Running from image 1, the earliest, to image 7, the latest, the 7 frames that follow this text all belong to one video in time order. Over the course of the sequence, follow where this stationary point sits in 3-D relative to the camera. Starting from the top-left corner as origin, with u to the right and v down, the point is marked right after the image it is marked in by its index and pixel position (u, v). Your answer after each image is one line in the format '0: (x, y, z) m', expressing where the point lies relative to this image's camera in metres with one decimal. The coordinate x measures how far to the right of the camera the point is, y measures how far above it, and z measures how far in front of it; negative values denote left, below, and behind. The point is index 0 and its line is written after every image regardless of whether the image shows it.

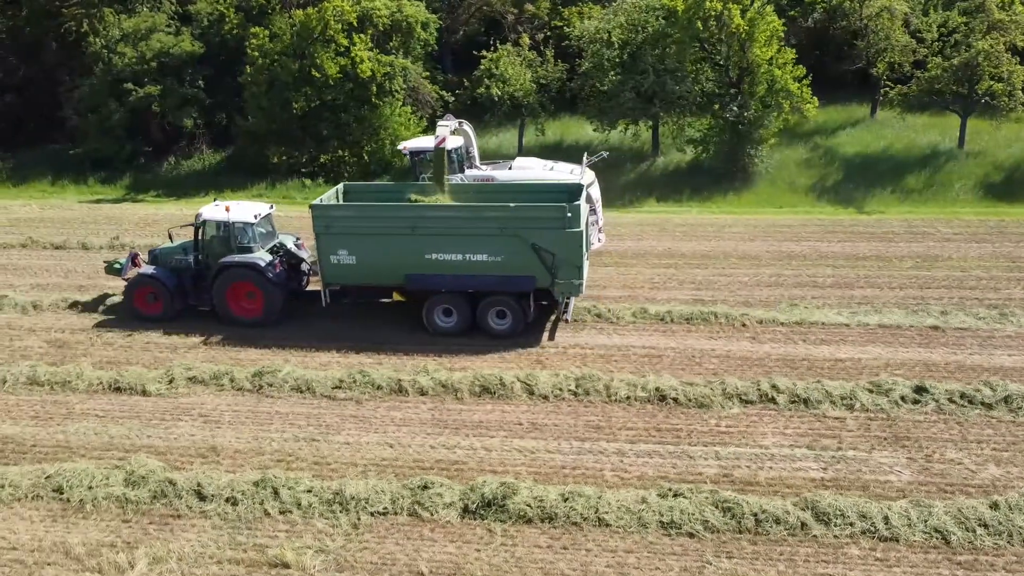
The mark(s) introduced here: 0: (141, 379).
0: (-5.1, -1.3, +11.3) m
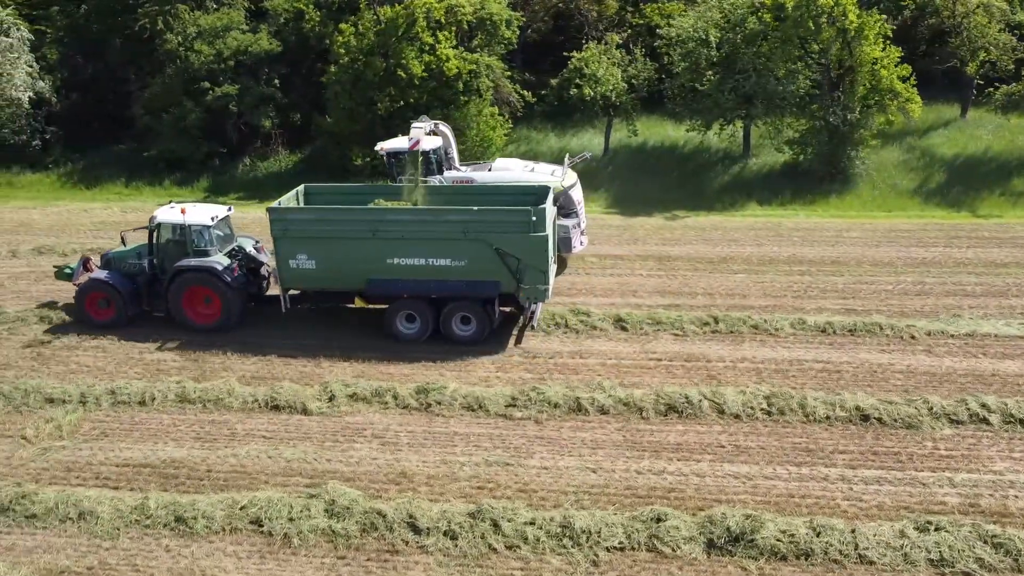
0: (-2.7, -1.4, +10.6) m
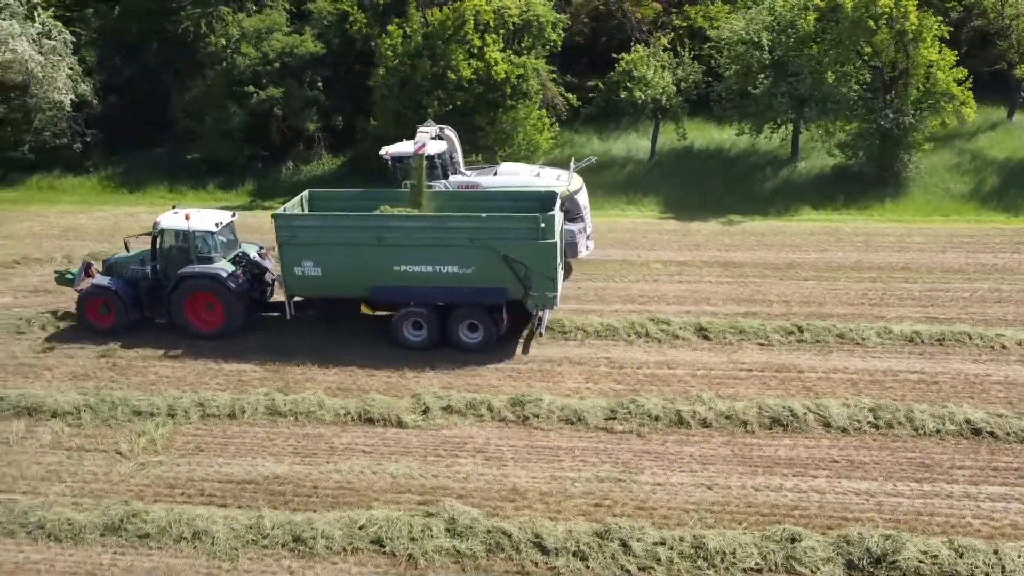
0: (-1.5, -1.5, +10.4) m
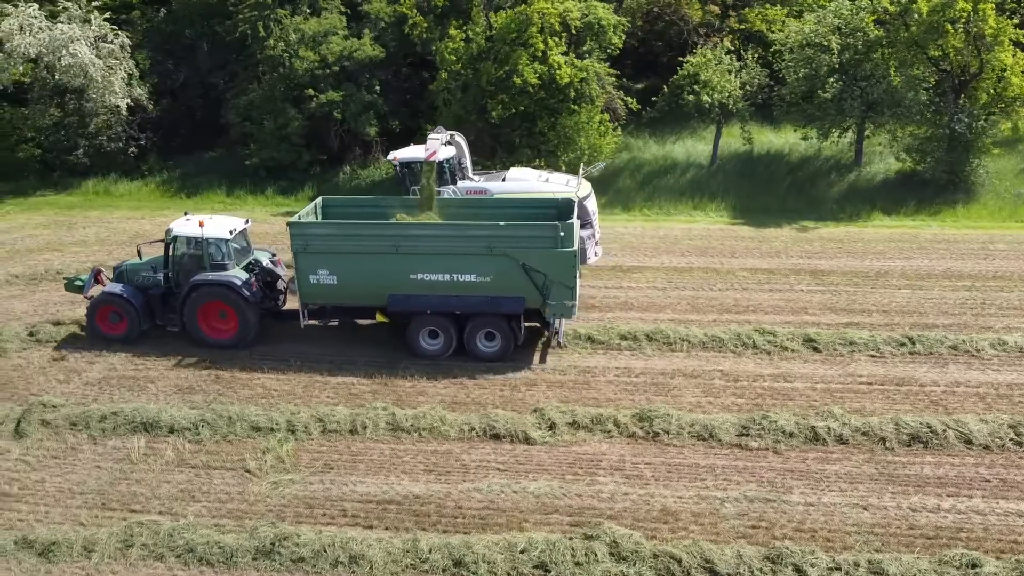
0: (+0.1, -1.7, +10.2) m
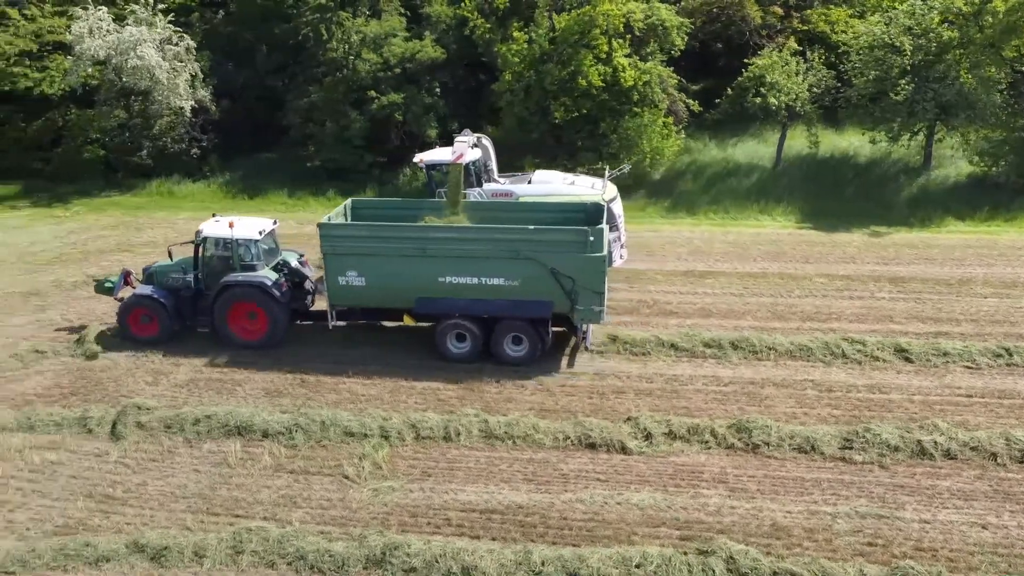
0: (+1.2, -1.8, +10.0) m
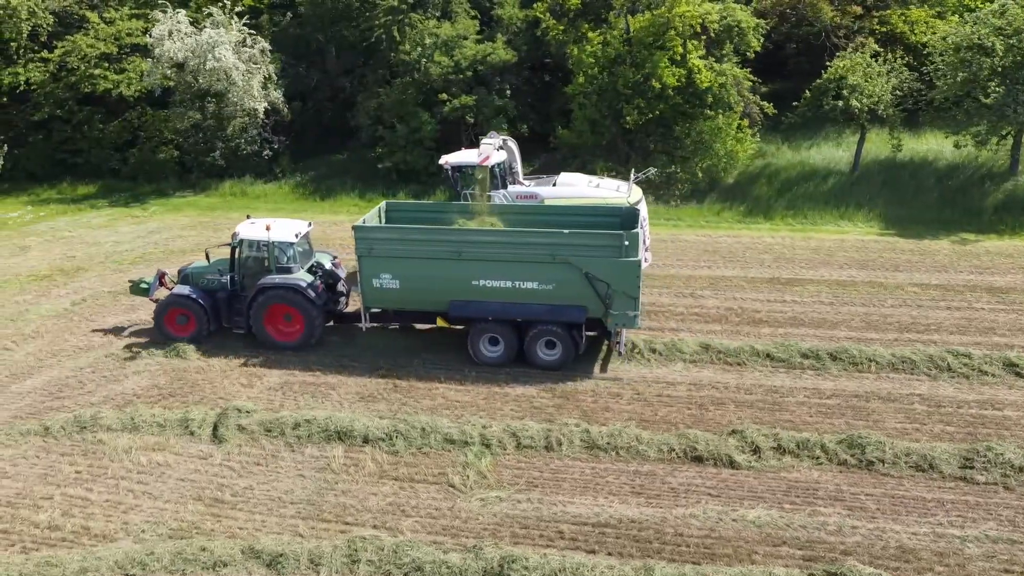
0: (+2.5, -1.9, +9.8) m
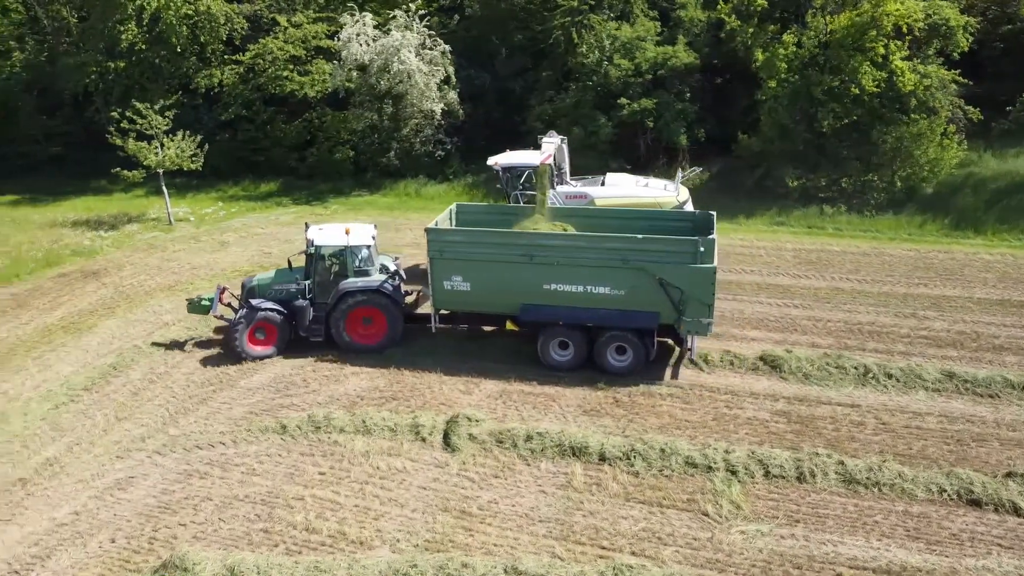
0: (+5.2, -2.2, +8.9) m
